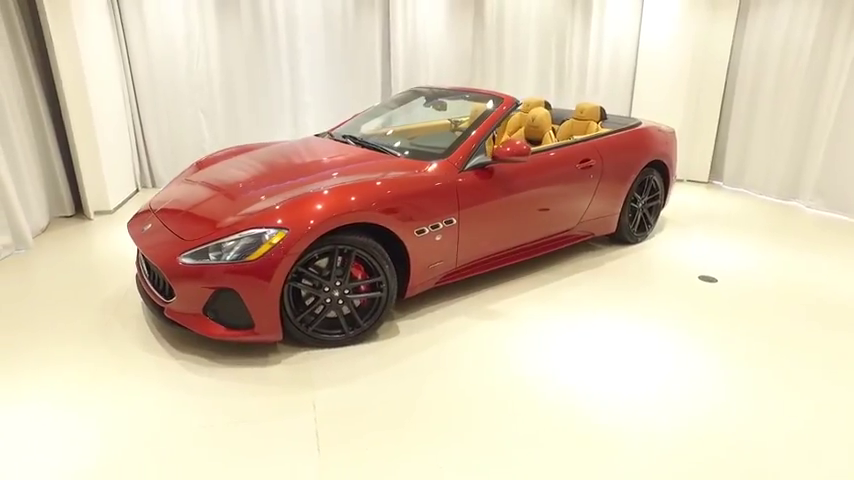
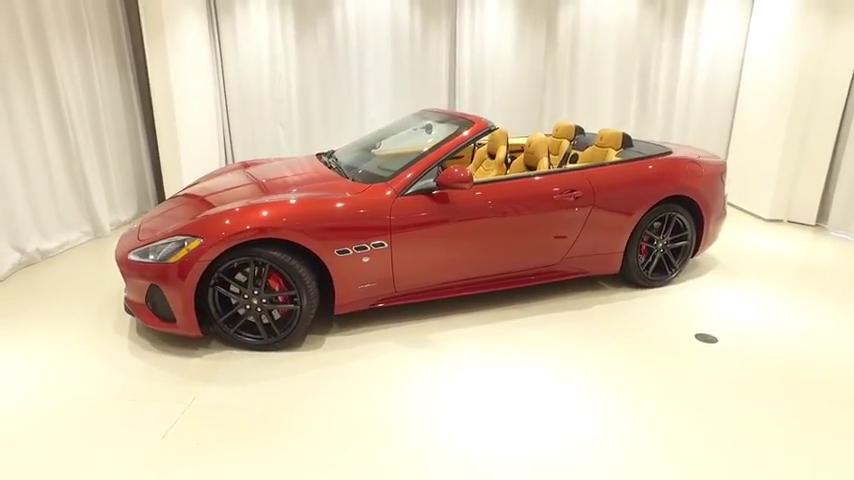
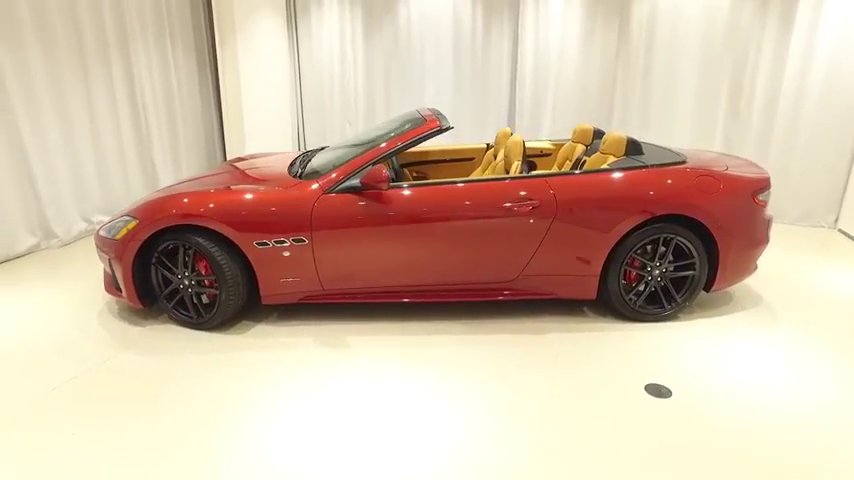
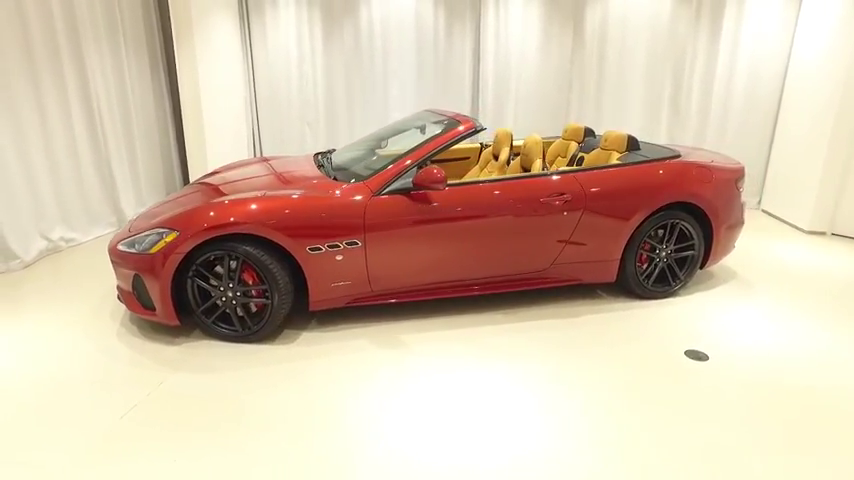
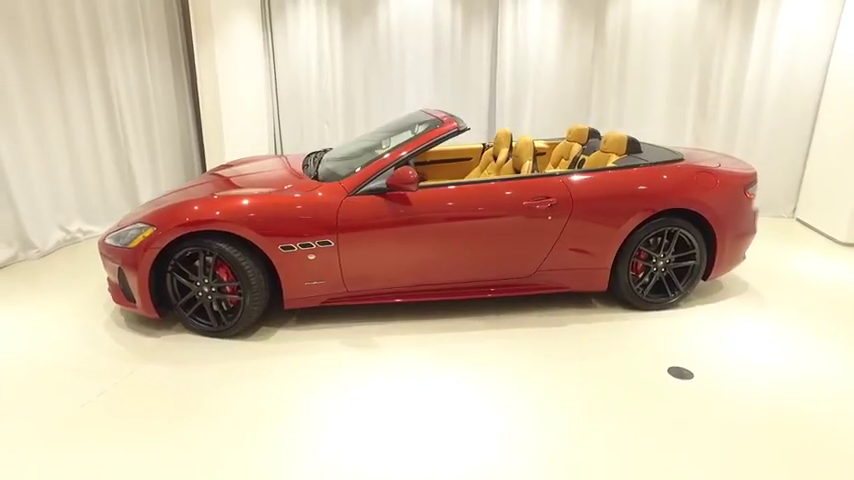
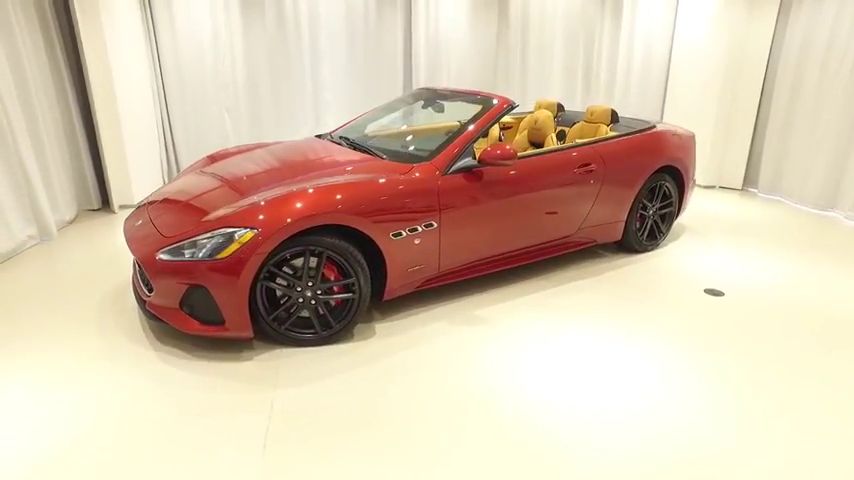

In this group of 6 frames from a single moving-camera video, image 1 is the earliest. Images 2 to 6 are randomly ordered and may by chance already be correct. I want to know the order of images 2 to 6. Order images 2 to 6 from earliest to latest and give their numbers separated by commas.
6, 2, 4, 5, 3
